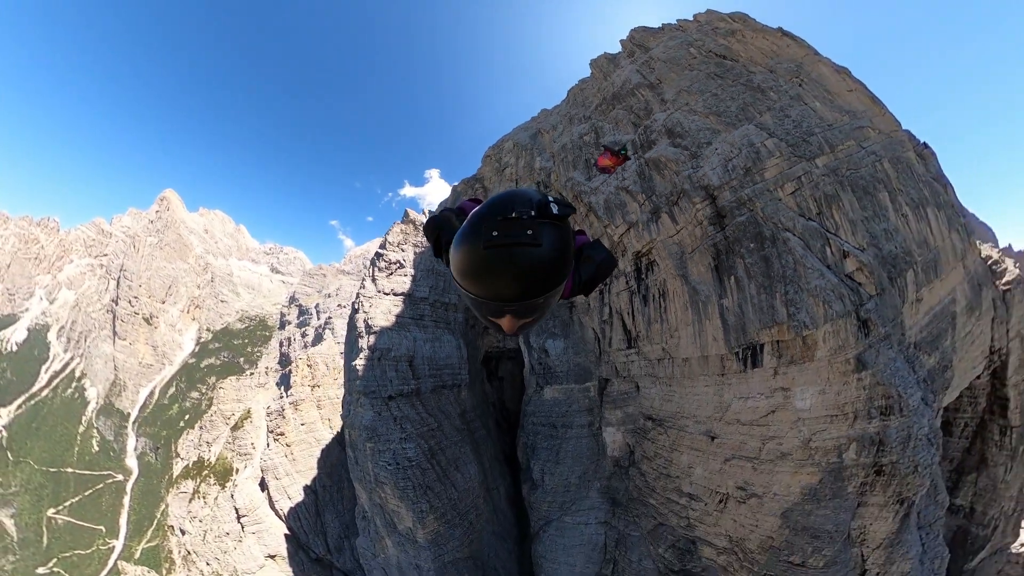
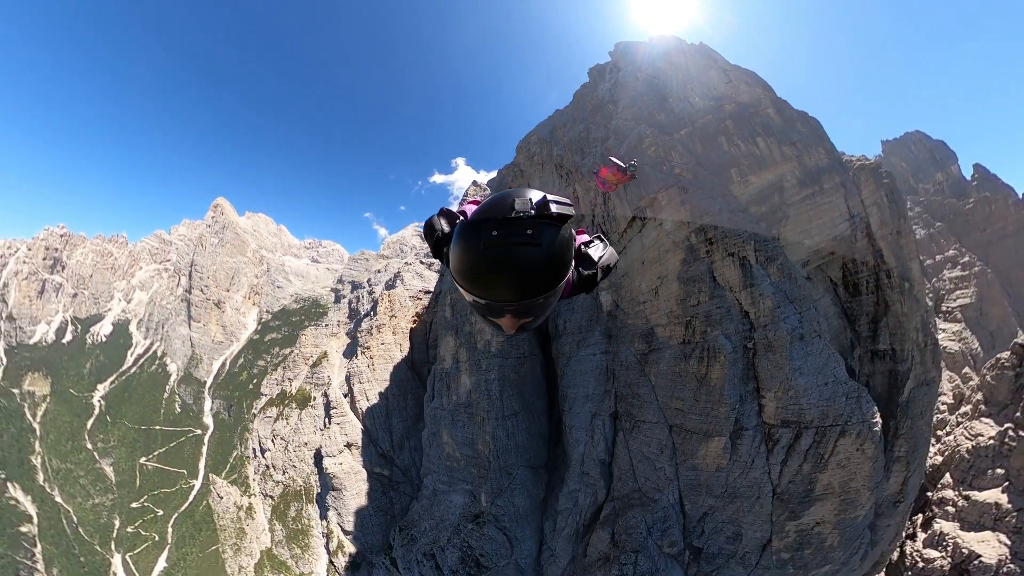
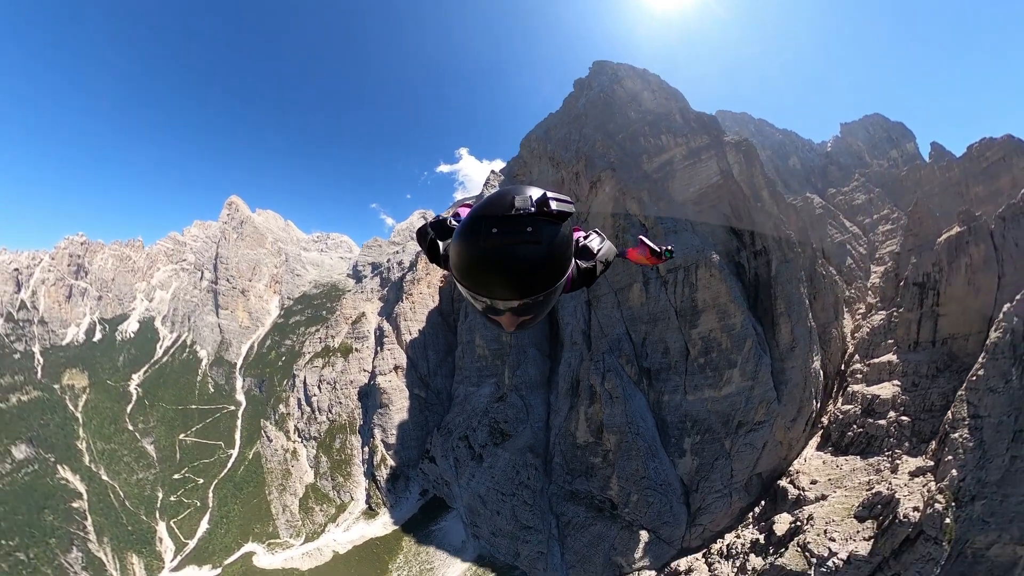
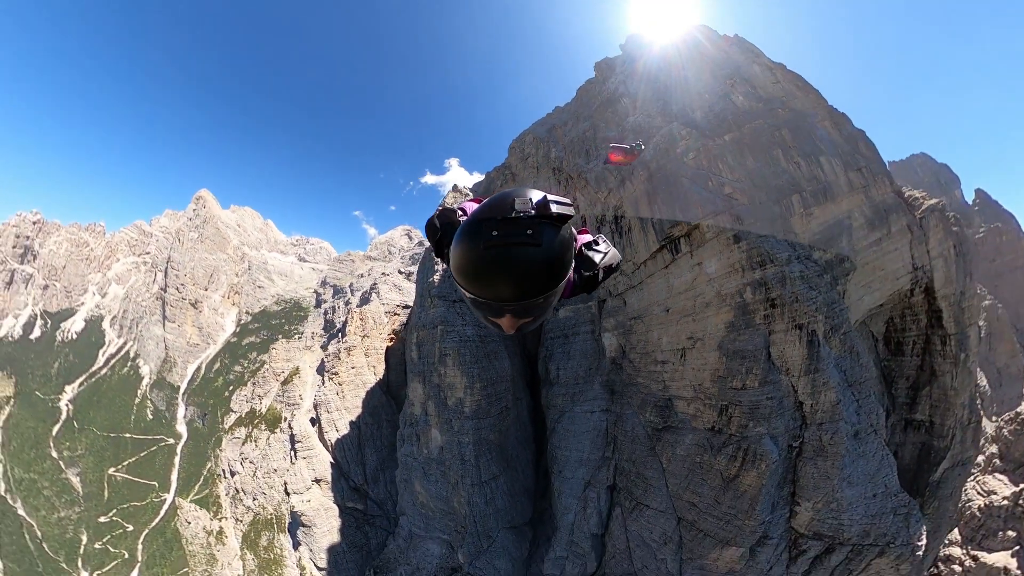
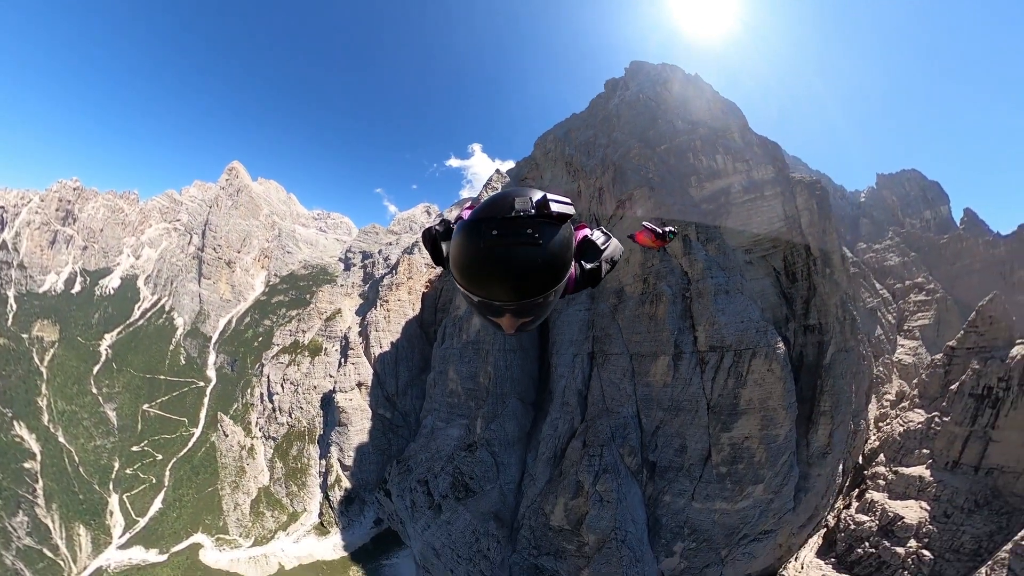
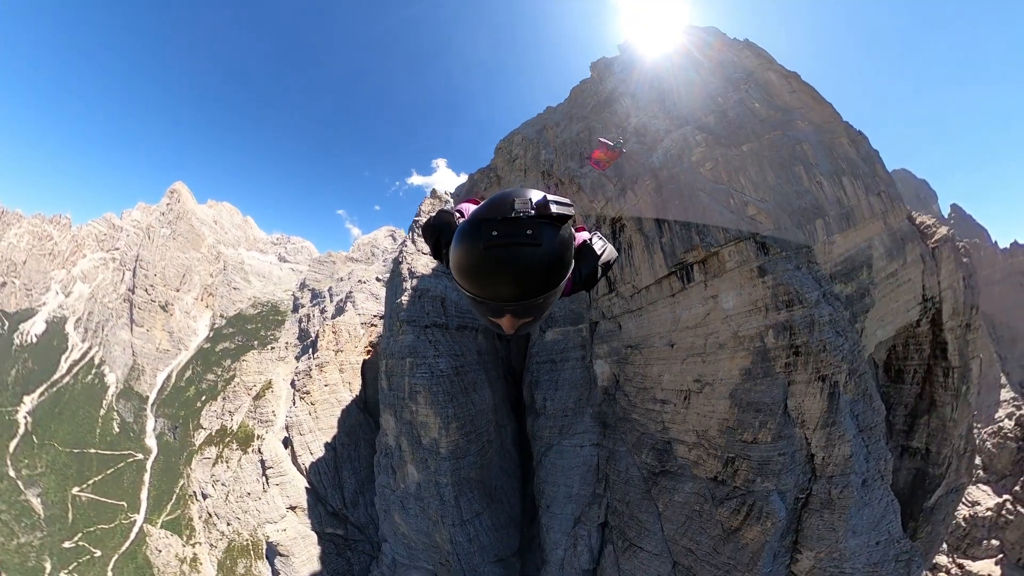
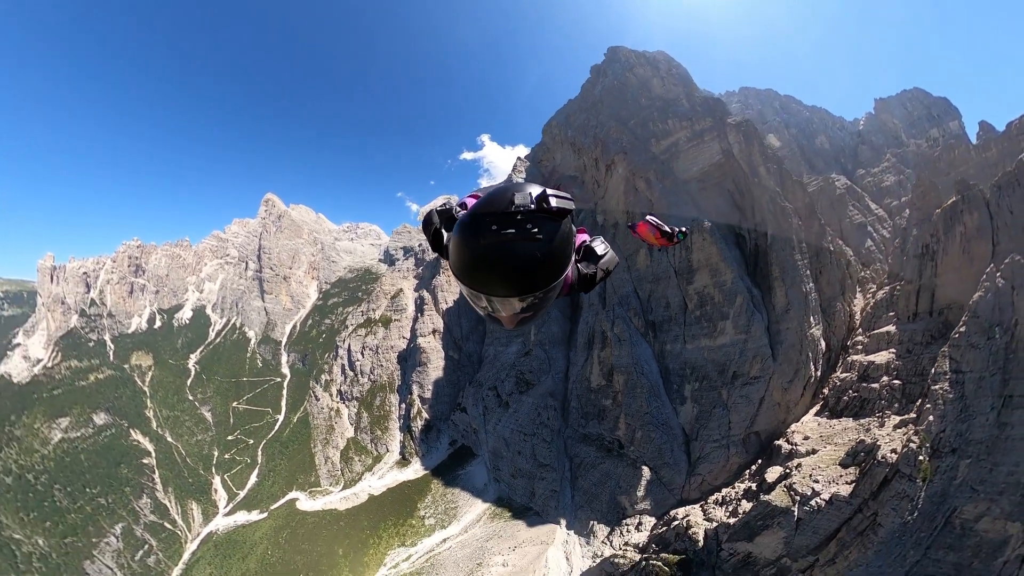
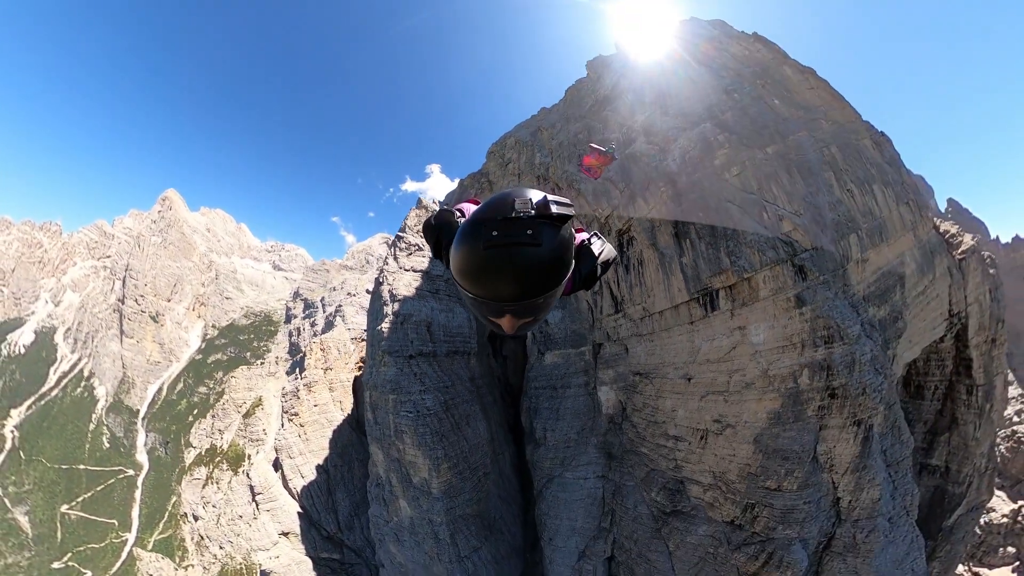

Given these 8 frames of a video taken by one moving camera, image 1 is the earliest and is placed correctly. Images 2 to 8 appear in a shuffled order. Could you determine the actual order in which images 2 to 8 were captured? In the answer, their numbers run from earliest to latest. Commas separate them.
8, 6, 4, 2, 5, 3, 7
